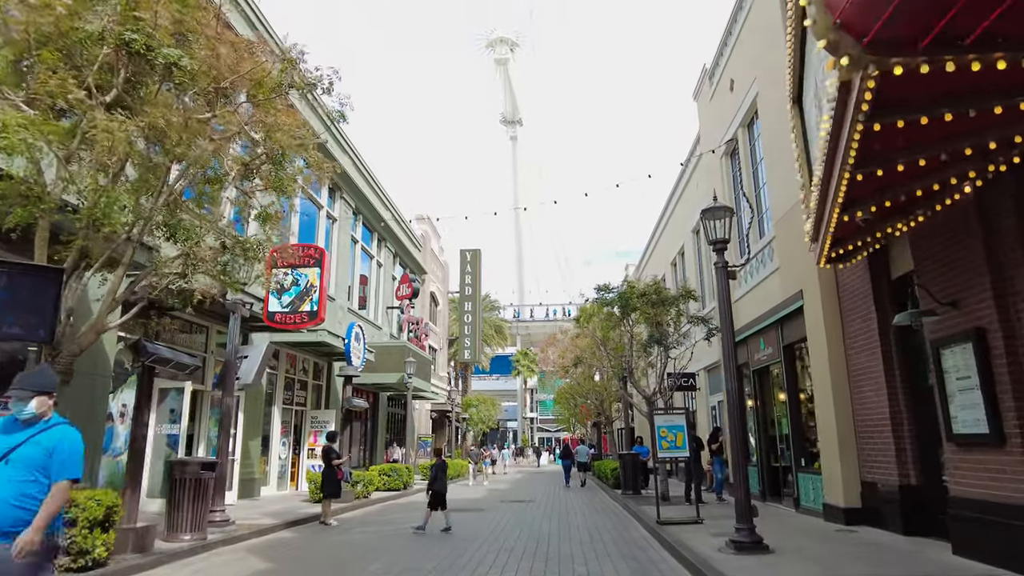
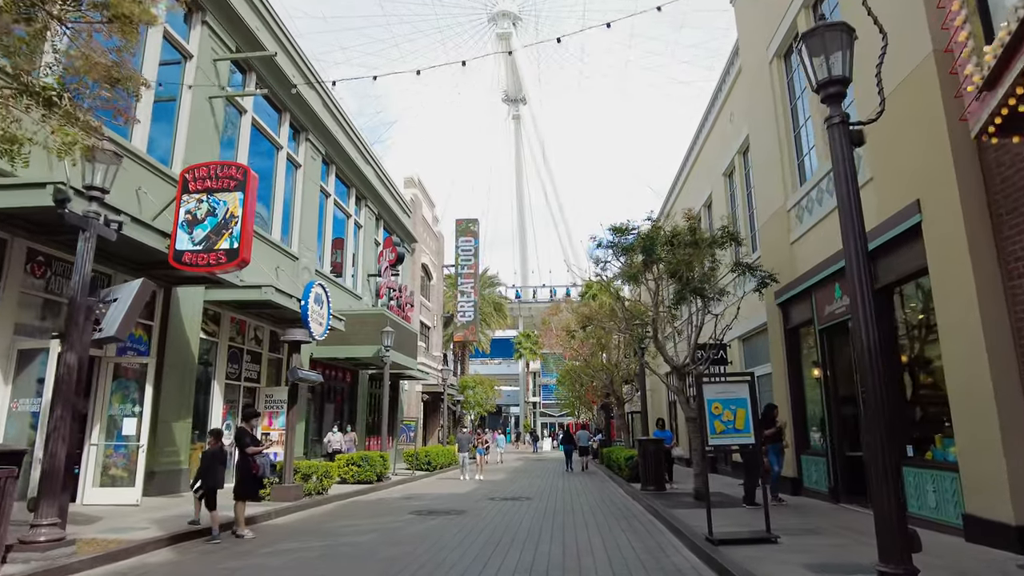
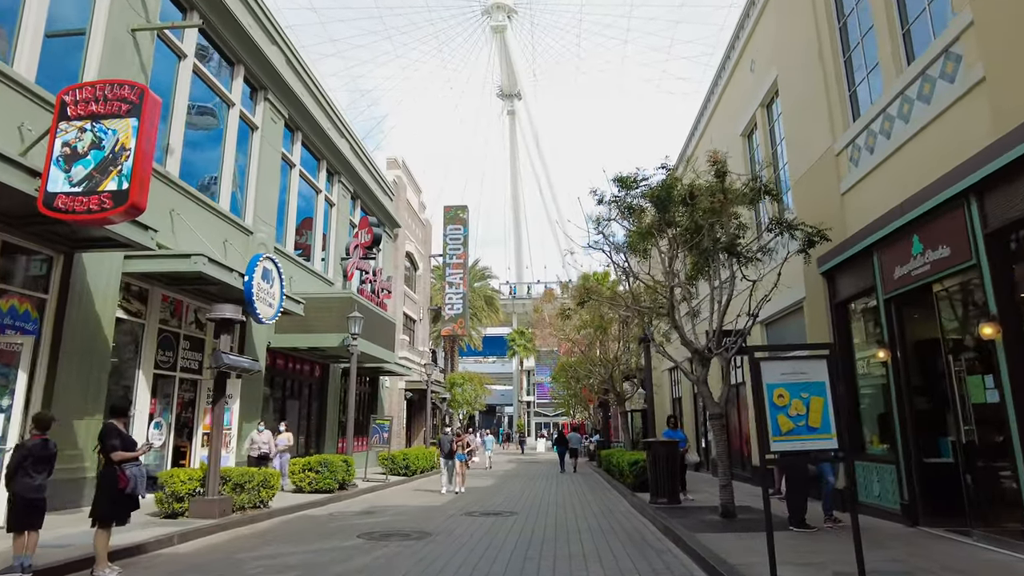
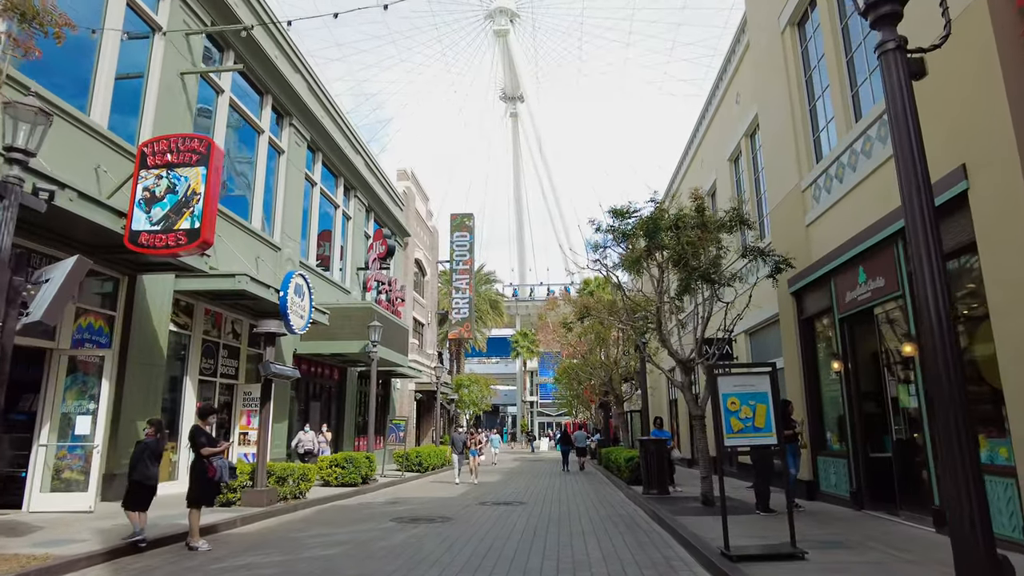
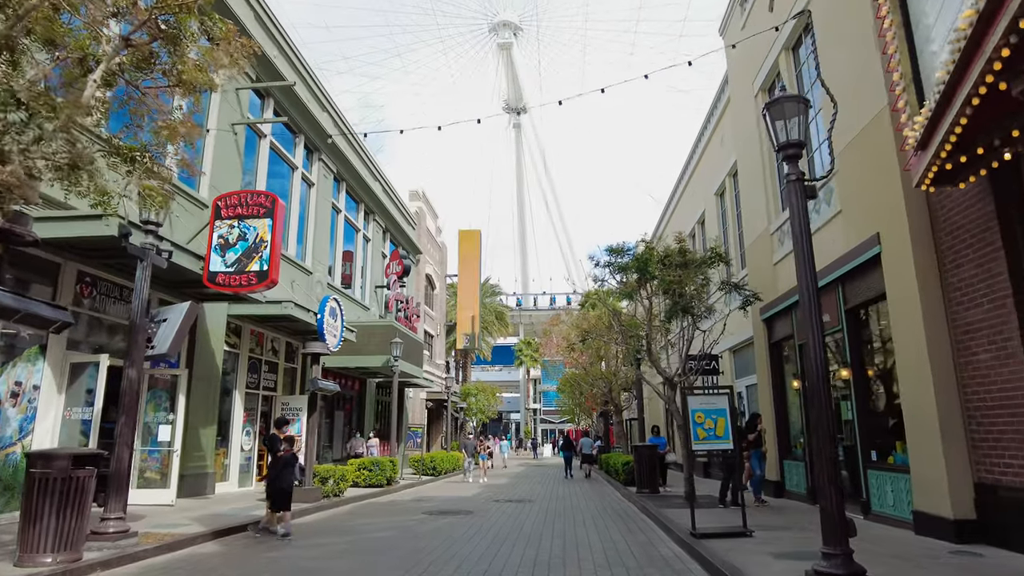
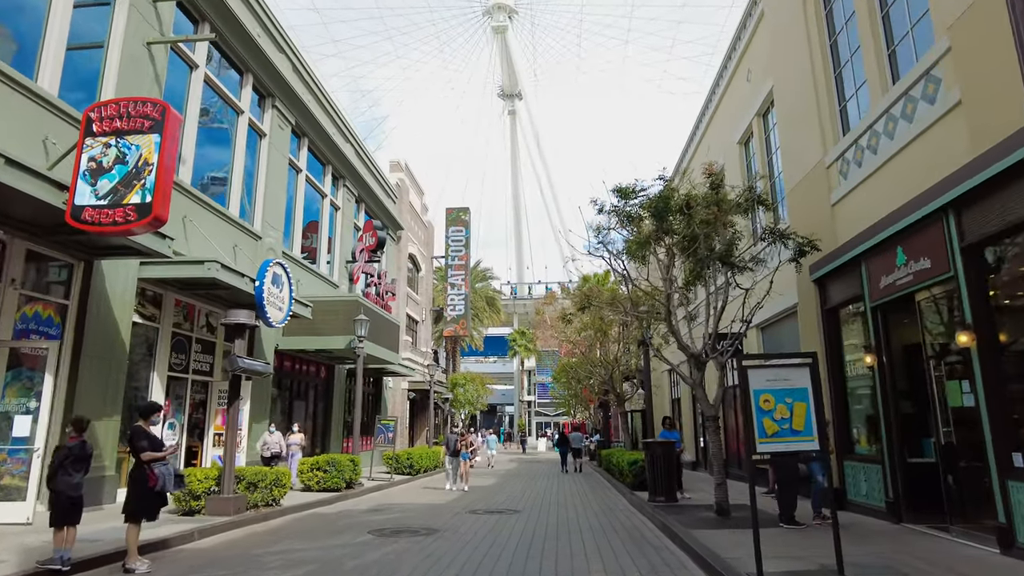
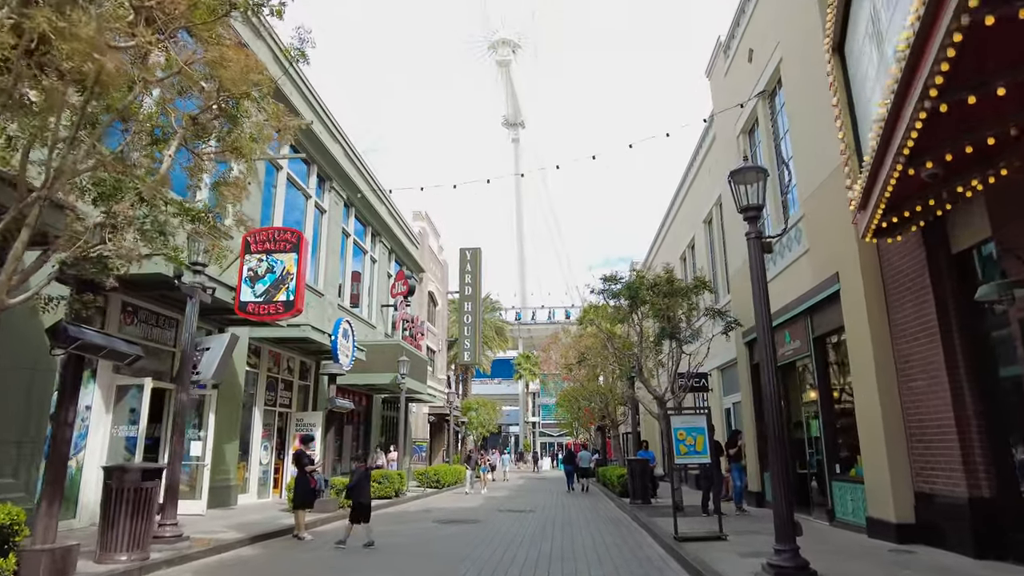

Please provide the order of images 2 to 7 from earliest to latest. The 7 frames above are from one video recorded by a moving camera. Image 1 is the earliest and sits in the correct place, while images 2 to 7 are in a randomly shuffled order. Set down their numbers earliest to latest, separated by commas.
7, 5, 2, 4, 6, 3
